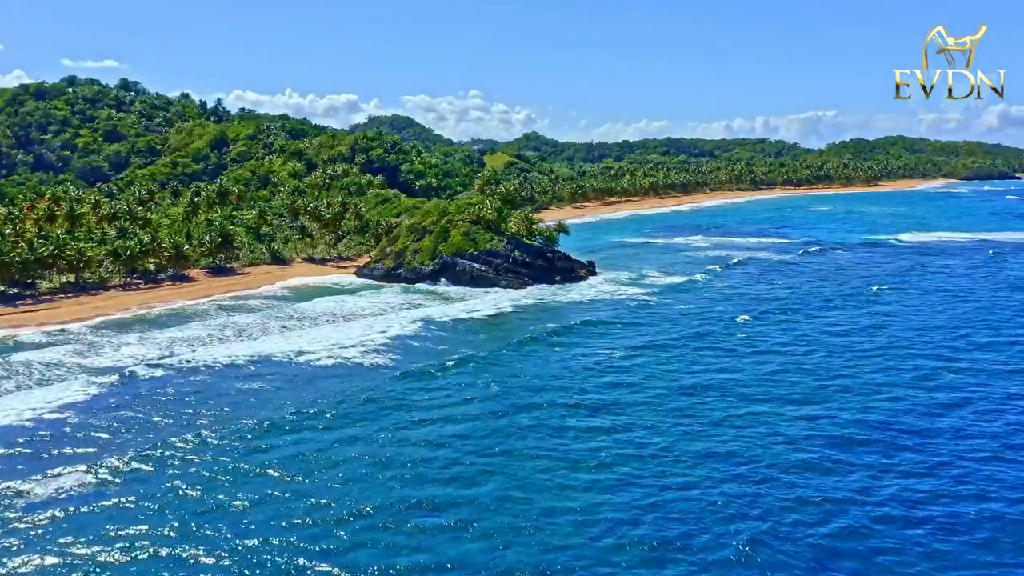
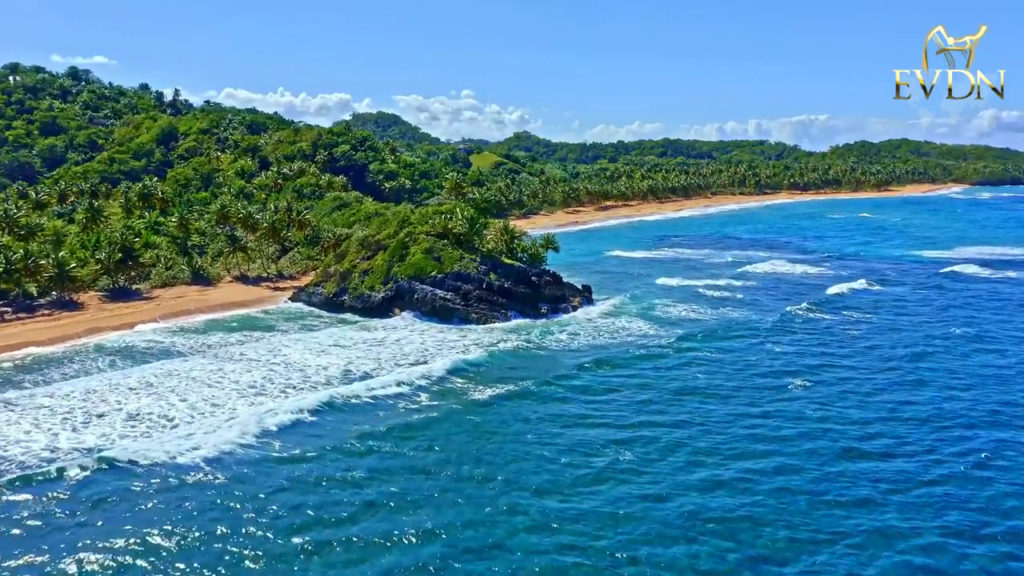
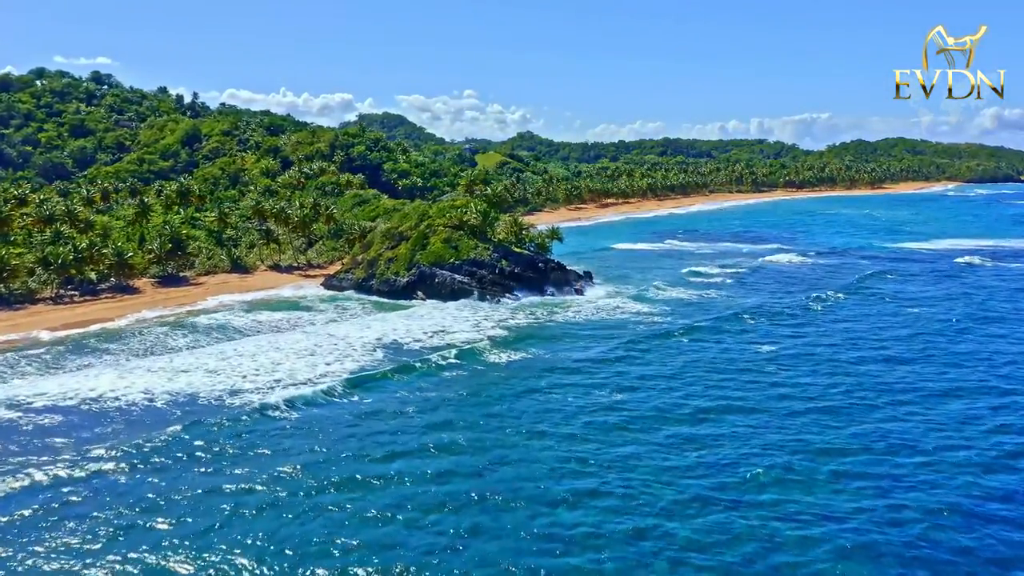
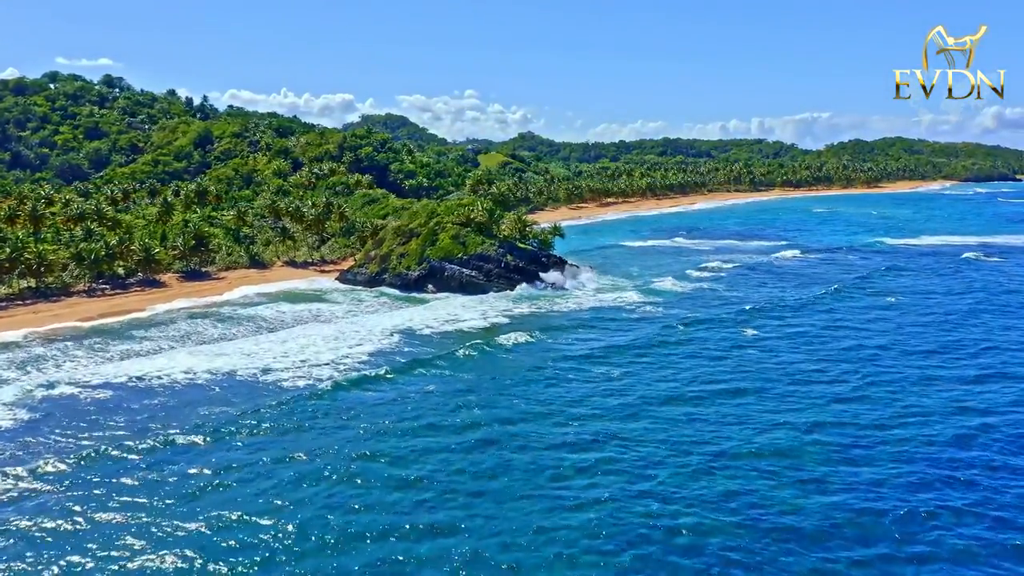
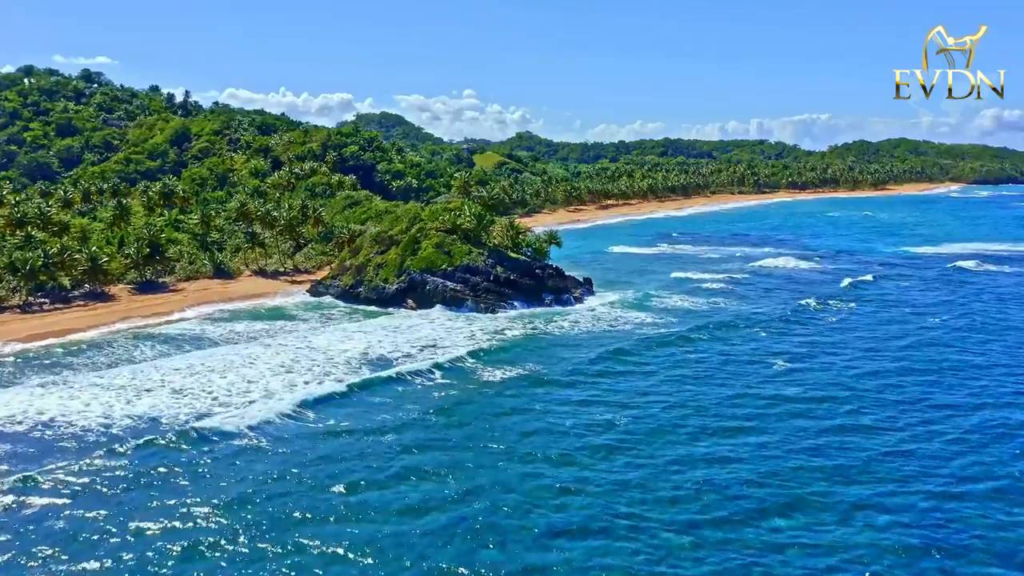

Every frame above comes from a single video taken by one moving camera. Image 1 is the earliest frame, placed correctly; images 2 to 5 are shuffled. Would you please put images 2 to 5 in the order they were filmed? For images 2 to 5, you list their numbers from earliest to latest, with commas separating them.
4, 3, 5, 2
